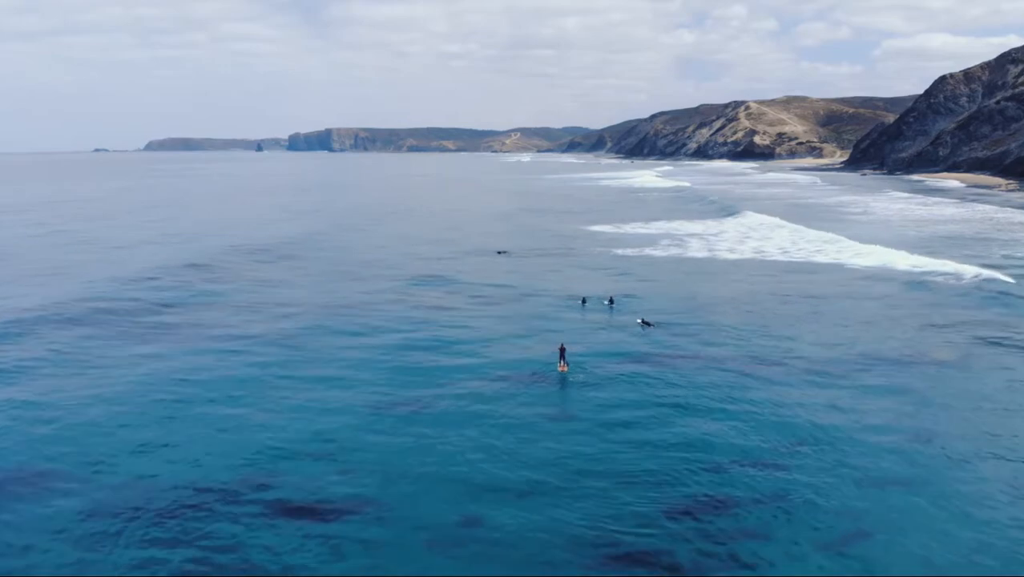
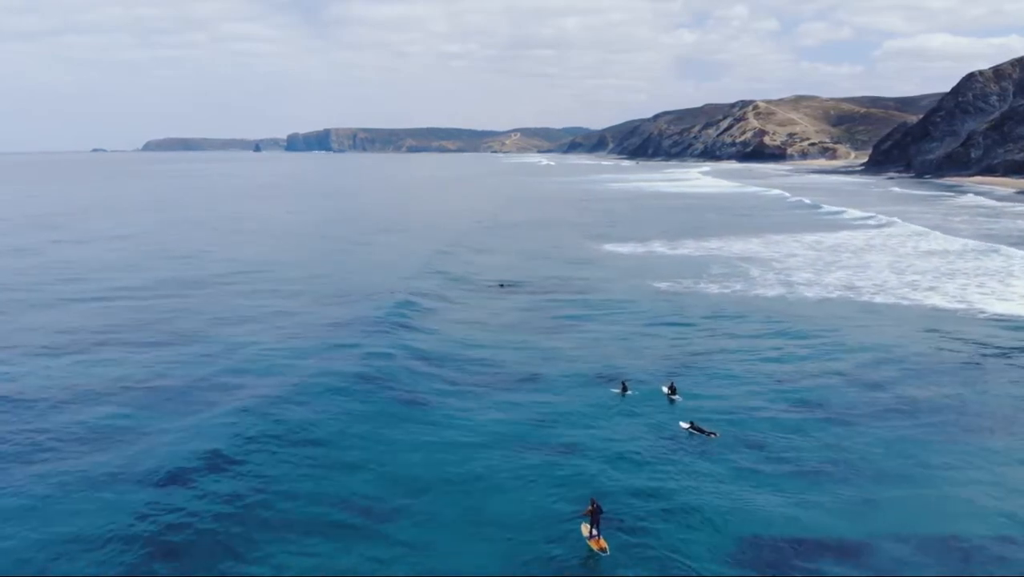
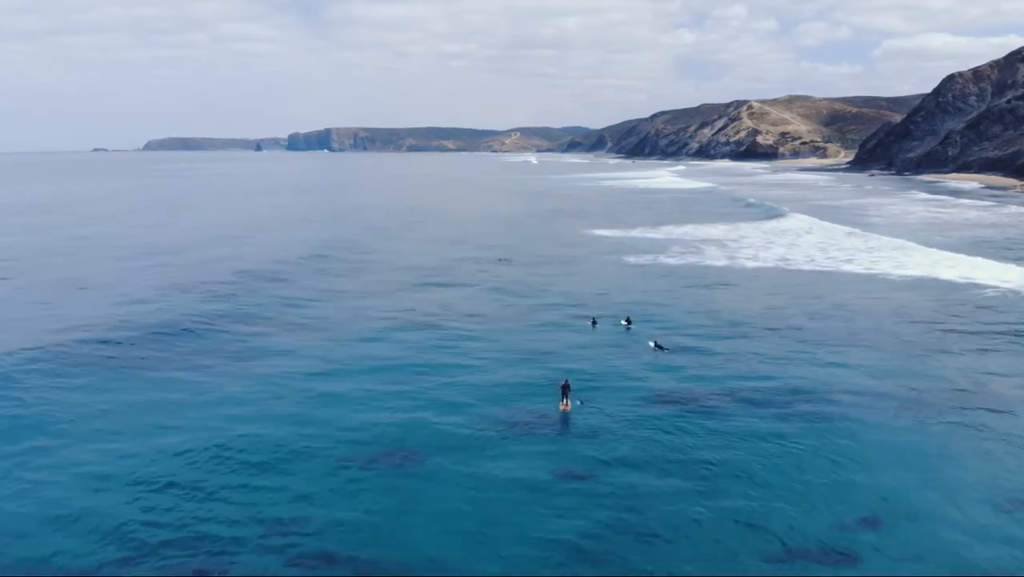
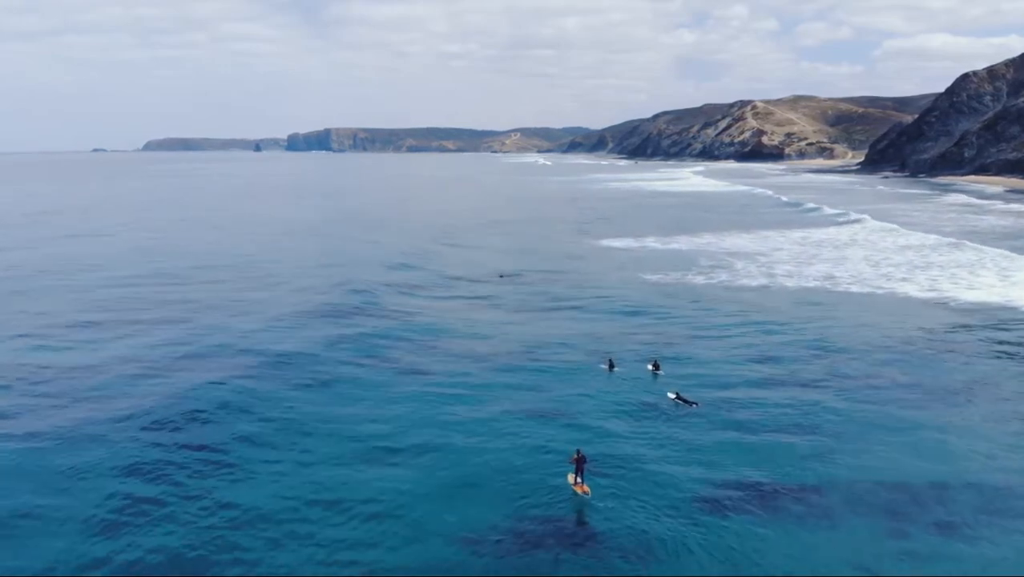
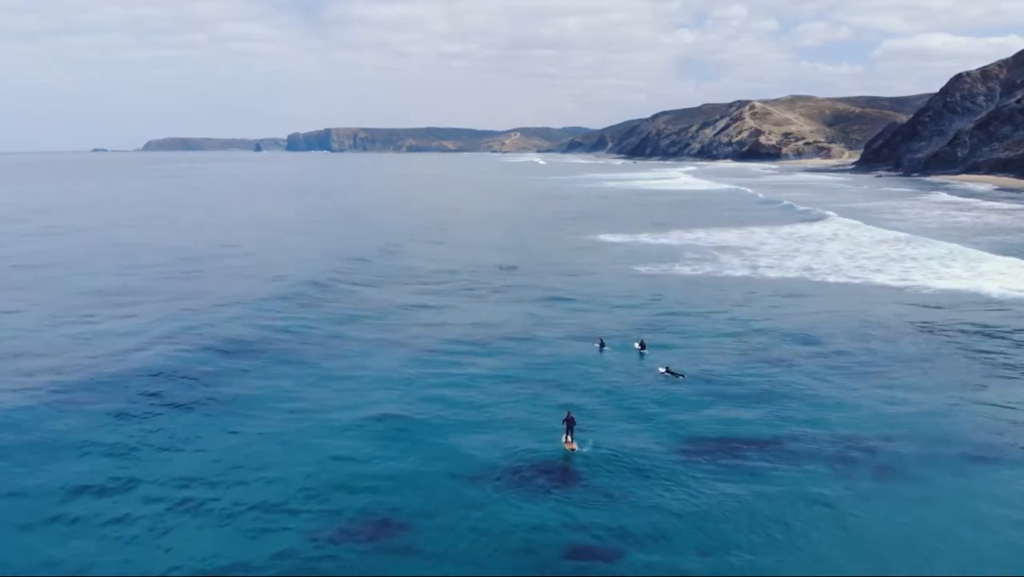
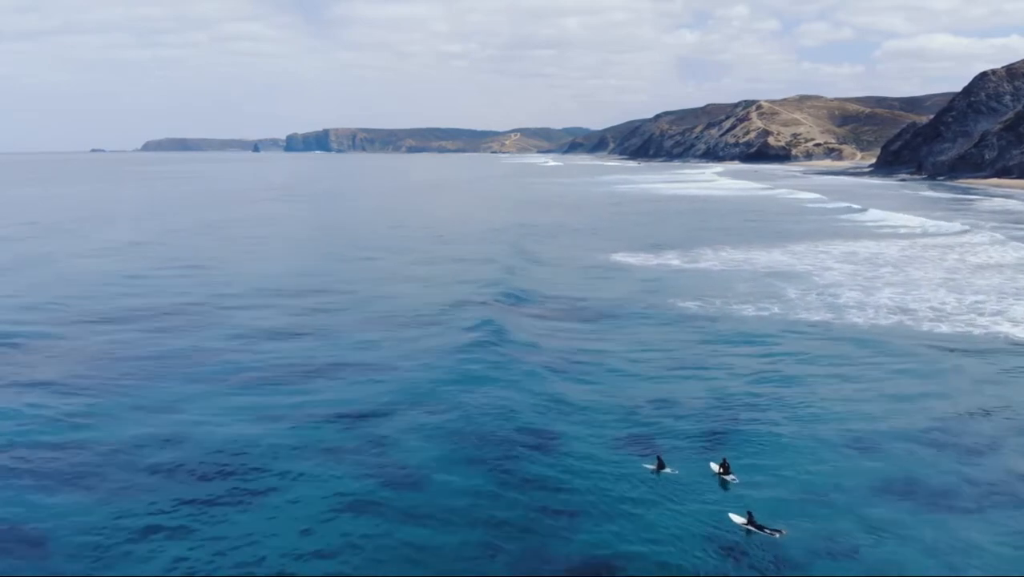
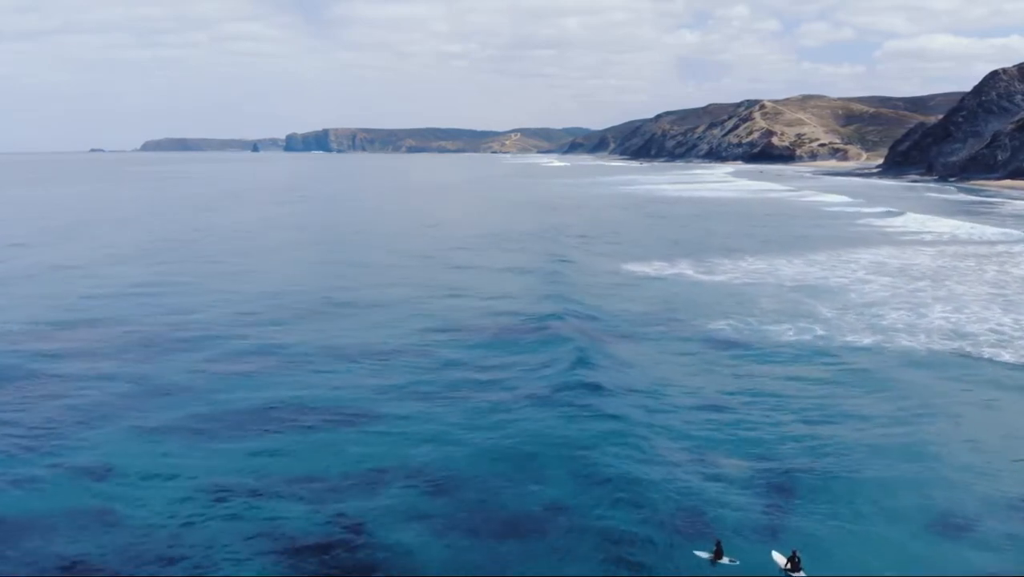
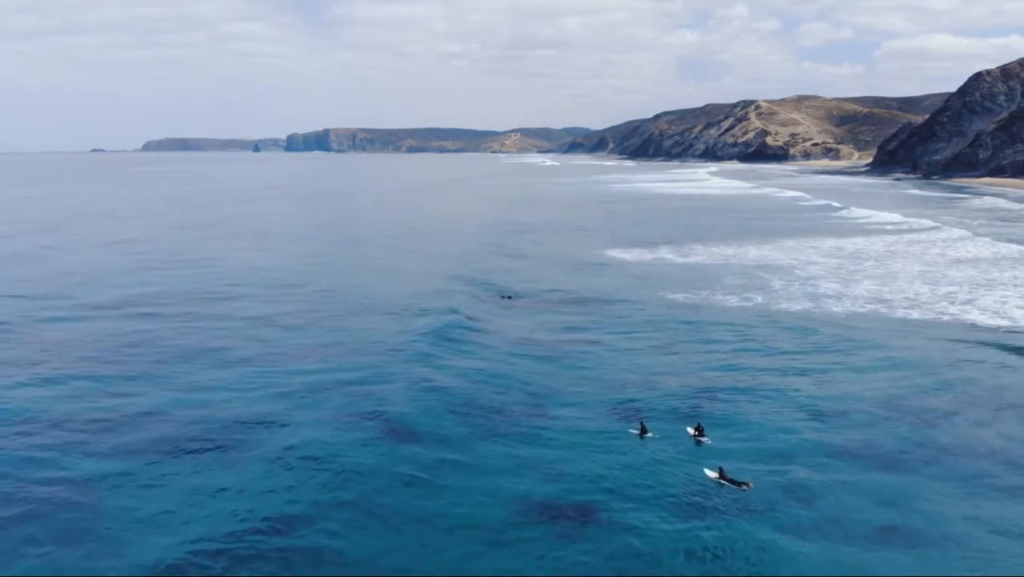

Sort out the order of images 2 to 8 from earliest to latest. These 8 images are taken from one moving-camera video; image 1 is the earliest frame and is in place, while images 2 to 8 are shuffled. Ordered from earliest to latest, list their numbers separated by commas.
3, 5, 4, 2, 8, 6, 7
